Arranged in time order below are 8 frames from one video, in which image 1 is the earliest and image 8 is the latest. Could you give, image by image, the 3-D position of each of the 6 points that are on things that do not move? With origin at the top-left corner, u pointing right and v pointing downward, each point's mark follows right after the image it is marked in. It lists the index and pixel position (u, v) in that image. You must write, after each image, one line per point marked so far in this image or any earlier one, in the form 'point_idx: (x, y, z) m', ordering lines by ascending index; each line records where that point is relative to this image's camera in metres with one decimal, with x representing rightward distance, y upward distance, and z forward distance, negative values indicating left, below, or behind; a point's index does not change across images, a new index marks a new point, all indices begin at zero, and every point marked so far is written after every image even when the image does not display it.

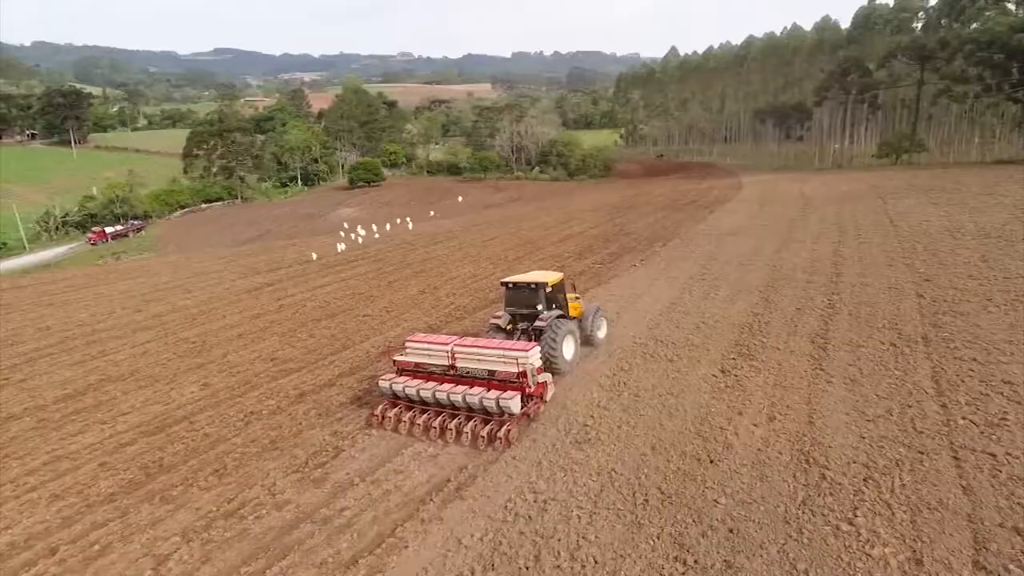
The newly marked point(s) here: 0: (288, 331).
0: (-4.6, -0.9, +14.5) m
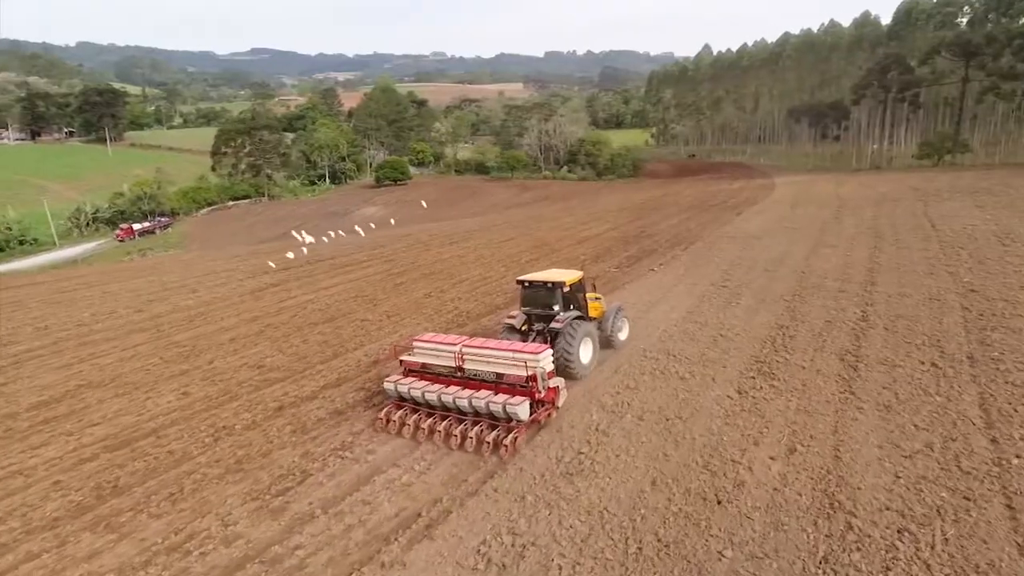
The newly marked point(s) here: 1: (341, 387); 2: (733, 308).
0: (-4.5, -1.0, +13.8) m
1: (-2.6, -1.5, +10.6) m
2: (+3.9, -0.4, +12.7) m
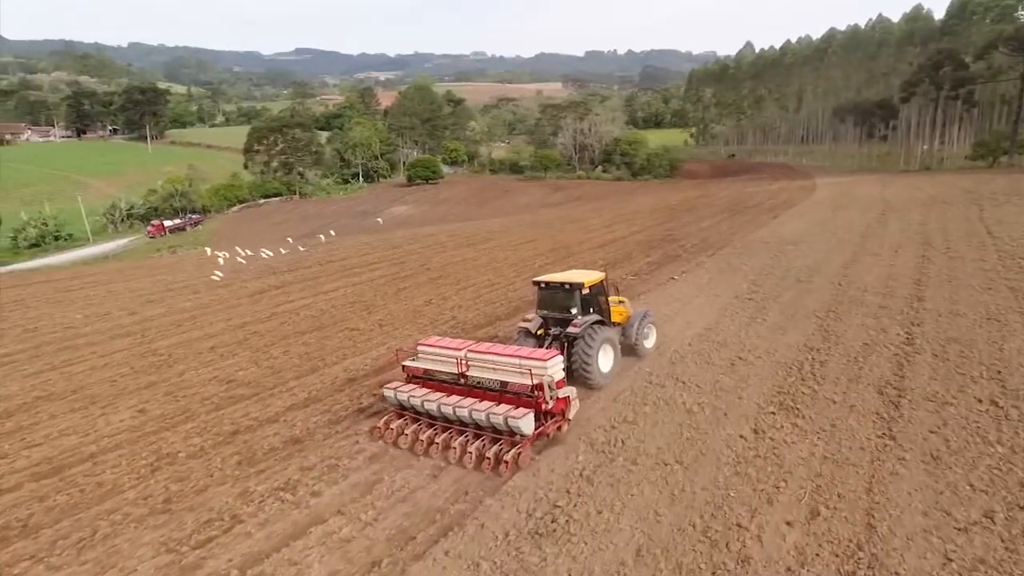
0: (-4.5, -1.1, +12.8) m
1: (-2.7, -1.6, +9.5) m
2: (+3.8, -0.6, +11.2) m
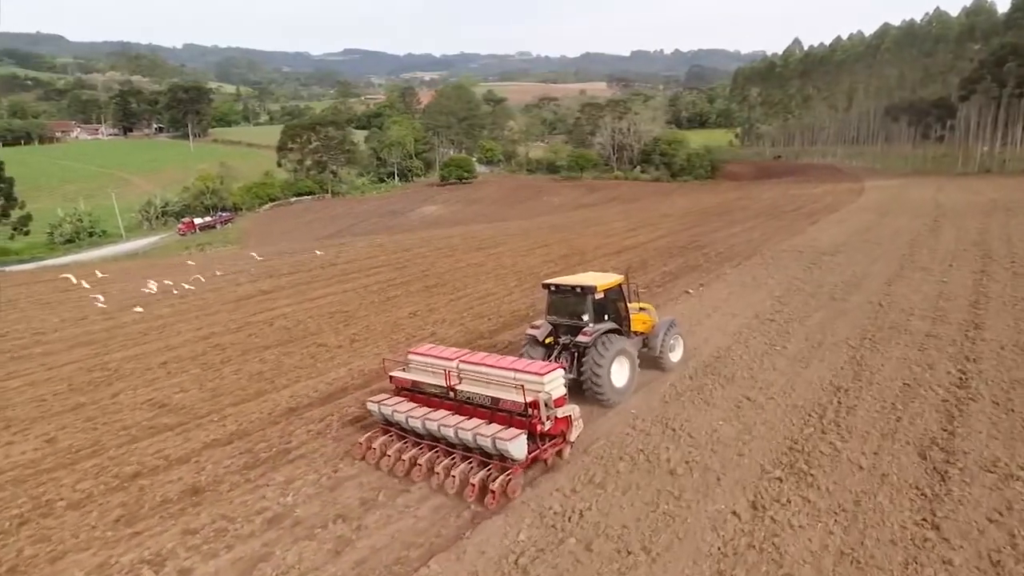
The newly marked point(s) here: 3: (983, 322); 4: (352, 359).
0: (-4.8, -1.2, +11.5) m
1: (-3.2, -1.8, +8.1) m
2: (+3.5, -0.9, +9.4) m
3: (+6.6, -0.5, +10.0) m
4: (-2.5, -1.1, +11.3) m
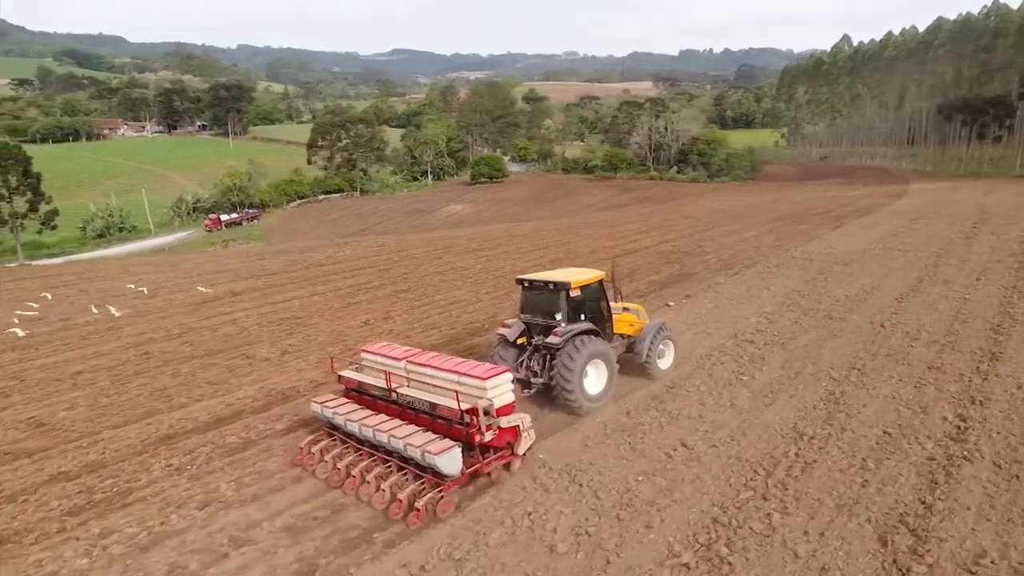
0: (-5.6, -1.3, +10.4) m
1: (-4.3, -1.9, +6.9) m
2: (+2.5, -1.1, +7.8) m
3: (+5.7, -0.7, +8.2) m
4: (-3.4, -1.2, +10.1) m
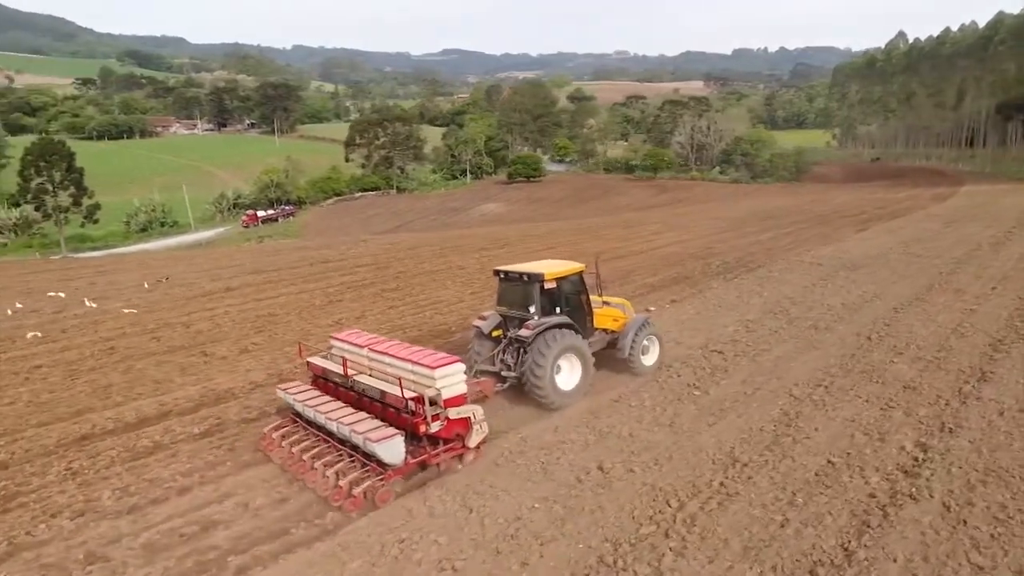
0: (-6.2, -1.2, +10.2) m
1: (-5.1, -1.8, +6.6) m
2: (+1.7, -1.2, +7.1) m
3: (+4.9, -0.9, +7.3) m
4: (-3.9, -1.2, +9.8) m
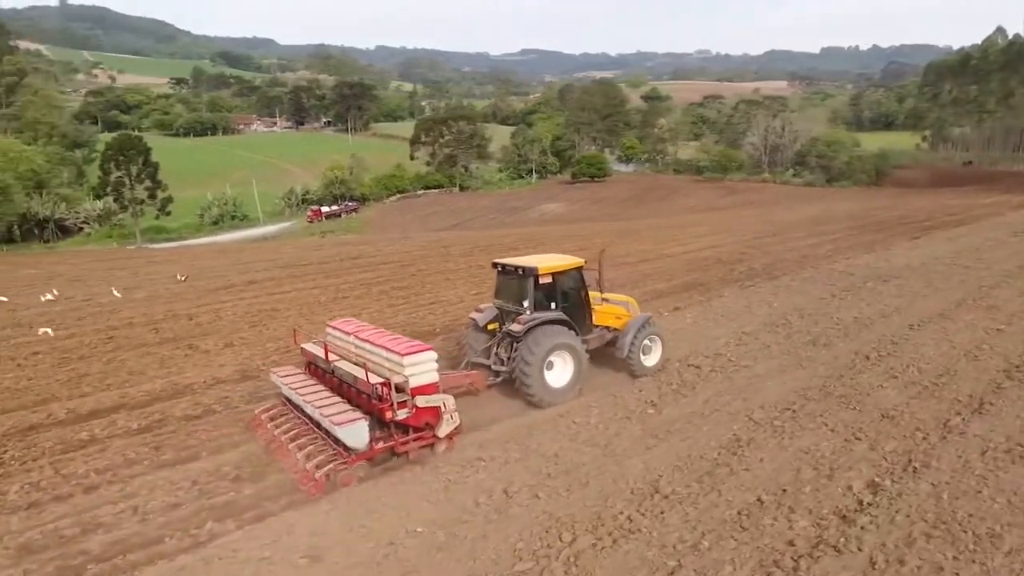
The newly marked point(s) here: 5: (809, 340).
0: (-6.5, -1.1, +10.4) m
1: (-5.8, -1.7, +6.7) m
2: (+1.1, -1.2, +6.5) m
3: (+4.3, -1.0, +6.4) m
4: (-4.3, -1.1, +9.7) m
5: (+3.7, -0.6, +8.7) m
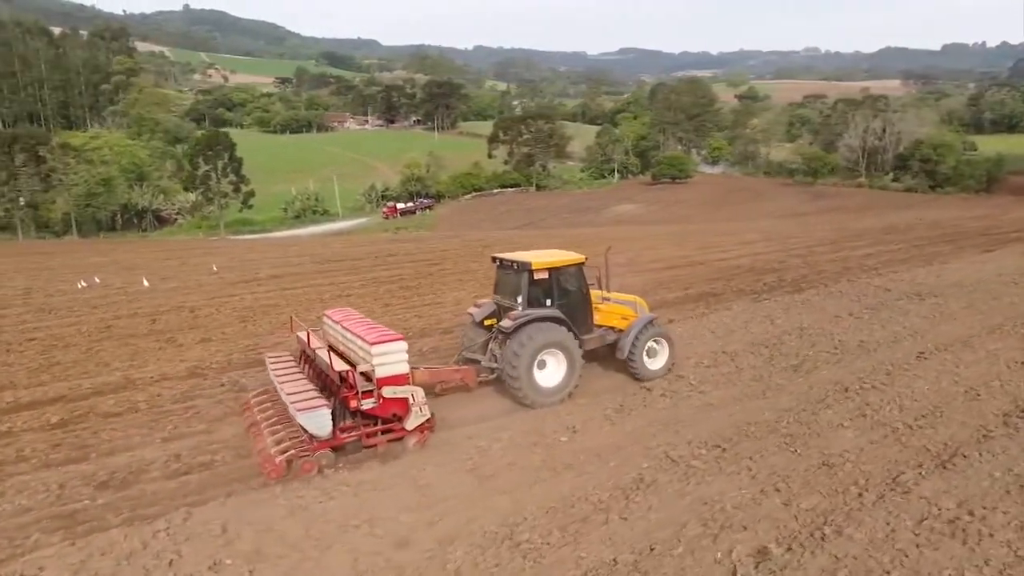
0: (-6.8, -0.9, +10.6) m
1: (-6.6, -1.6, +6.9) m
2: (+0.2, -1.3, +5.8) m
3: (+3.4, -1.2, +5.3) m
4: (-4.7, -1.0, +9.6) m
5: (+3.1, -0.8, +7.7) m
